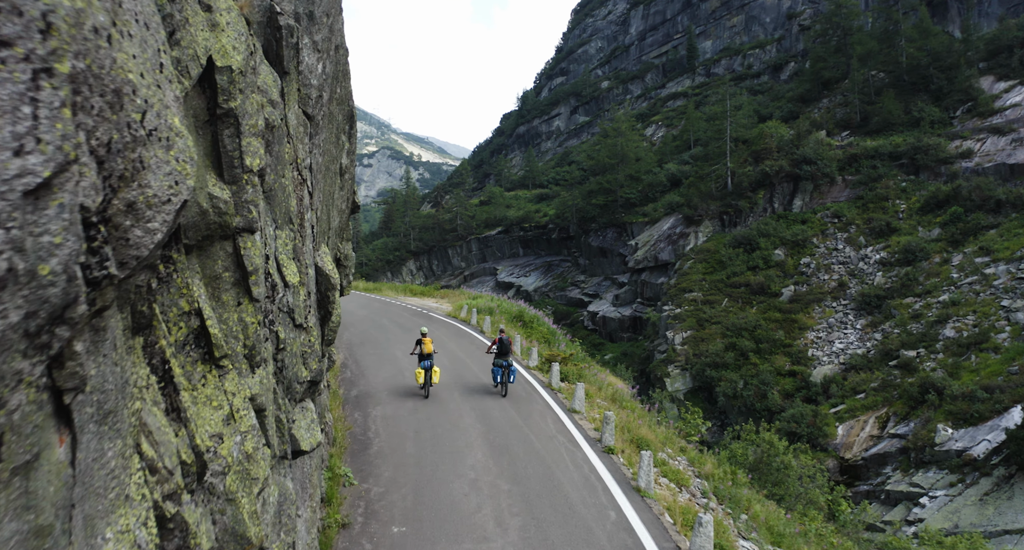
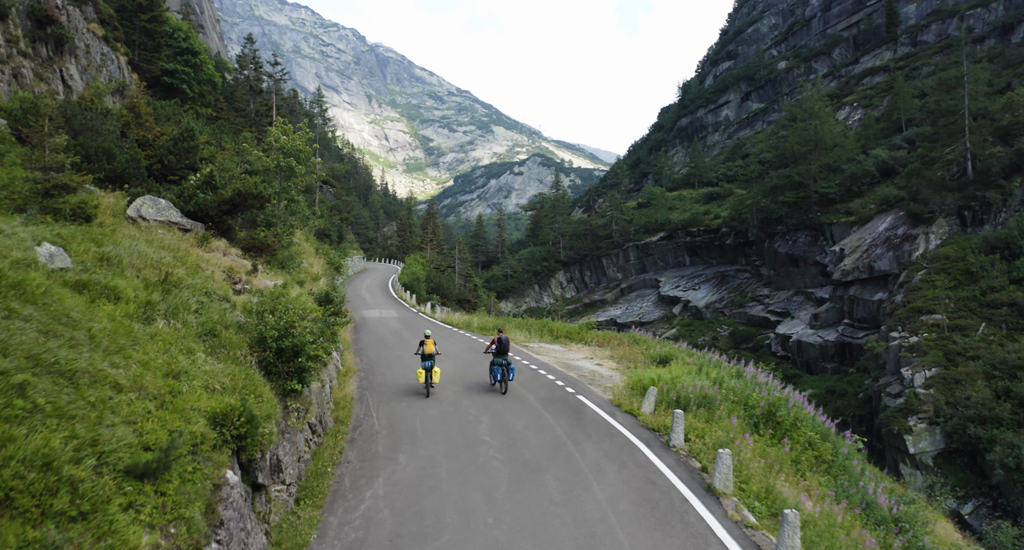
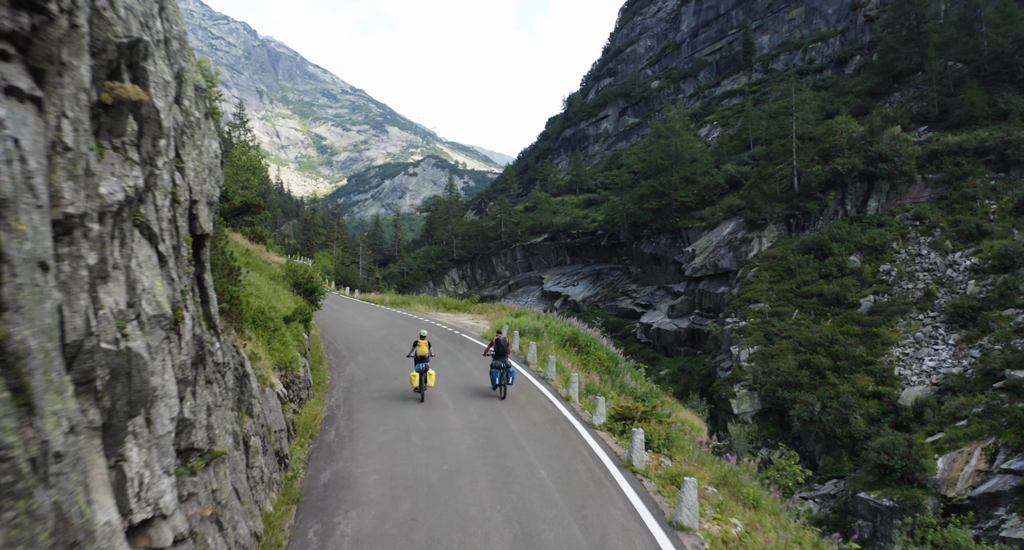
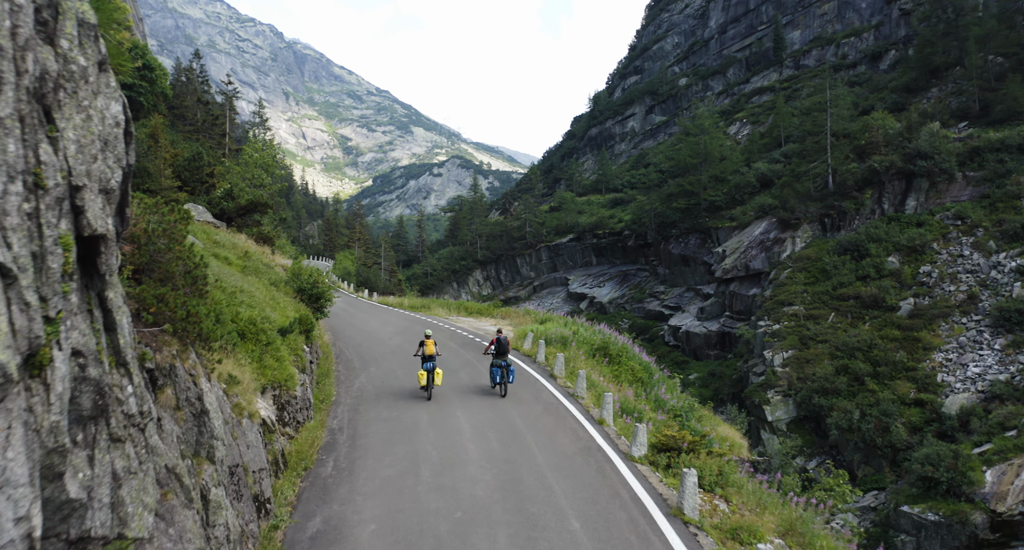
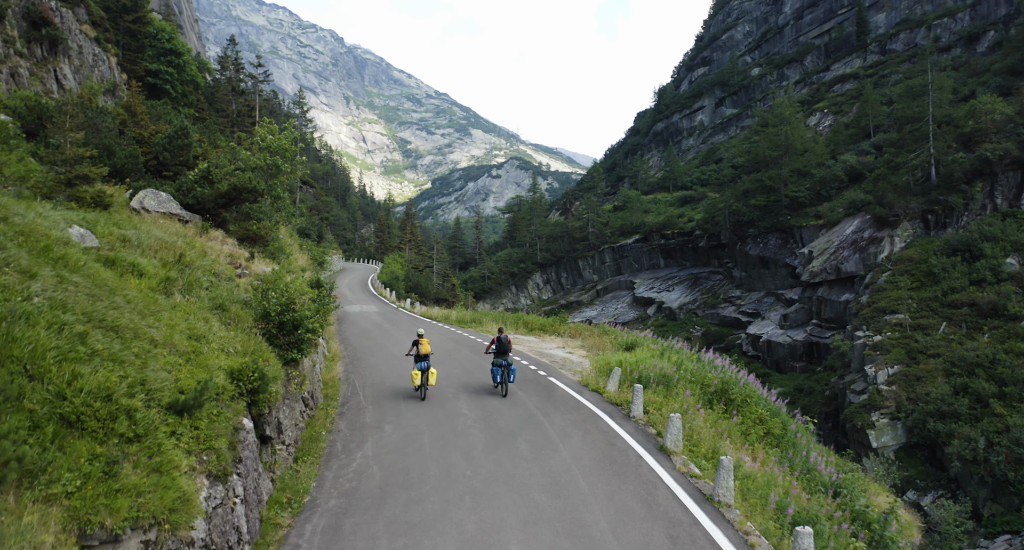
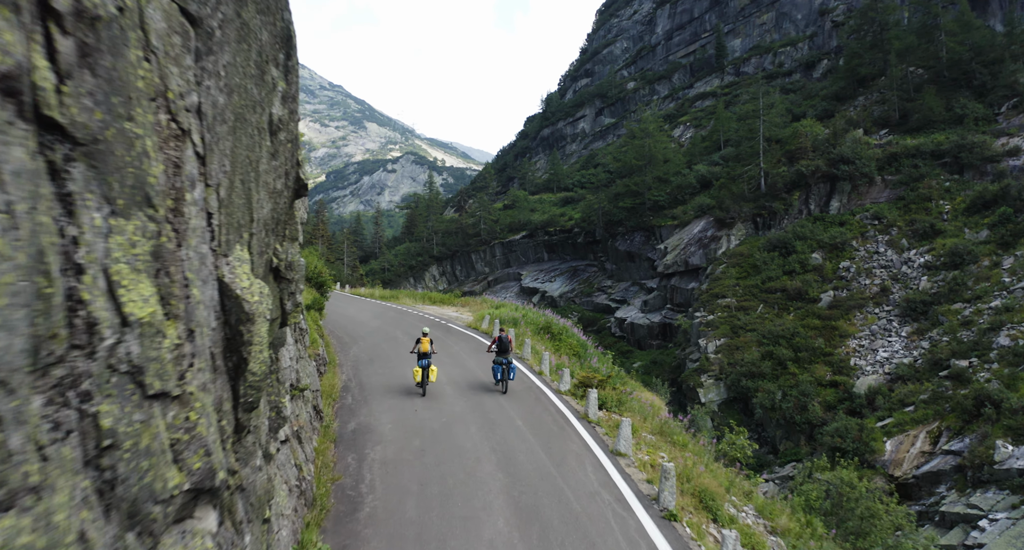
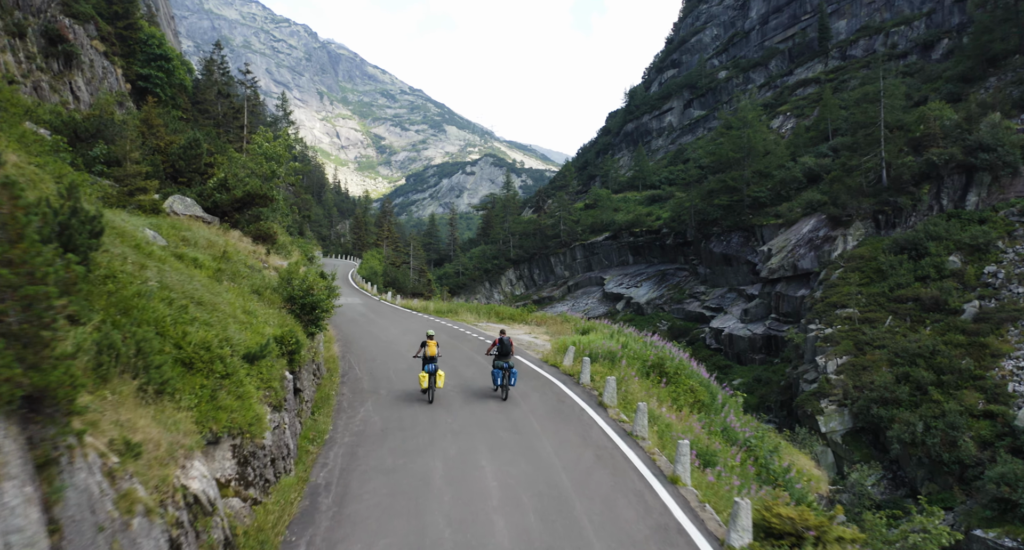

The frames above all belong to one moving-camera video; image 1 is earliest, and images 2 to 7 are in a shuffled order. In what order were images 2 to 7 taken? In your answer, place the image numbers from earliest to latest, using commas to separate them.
6, 3, 4, 7, 5, 2
